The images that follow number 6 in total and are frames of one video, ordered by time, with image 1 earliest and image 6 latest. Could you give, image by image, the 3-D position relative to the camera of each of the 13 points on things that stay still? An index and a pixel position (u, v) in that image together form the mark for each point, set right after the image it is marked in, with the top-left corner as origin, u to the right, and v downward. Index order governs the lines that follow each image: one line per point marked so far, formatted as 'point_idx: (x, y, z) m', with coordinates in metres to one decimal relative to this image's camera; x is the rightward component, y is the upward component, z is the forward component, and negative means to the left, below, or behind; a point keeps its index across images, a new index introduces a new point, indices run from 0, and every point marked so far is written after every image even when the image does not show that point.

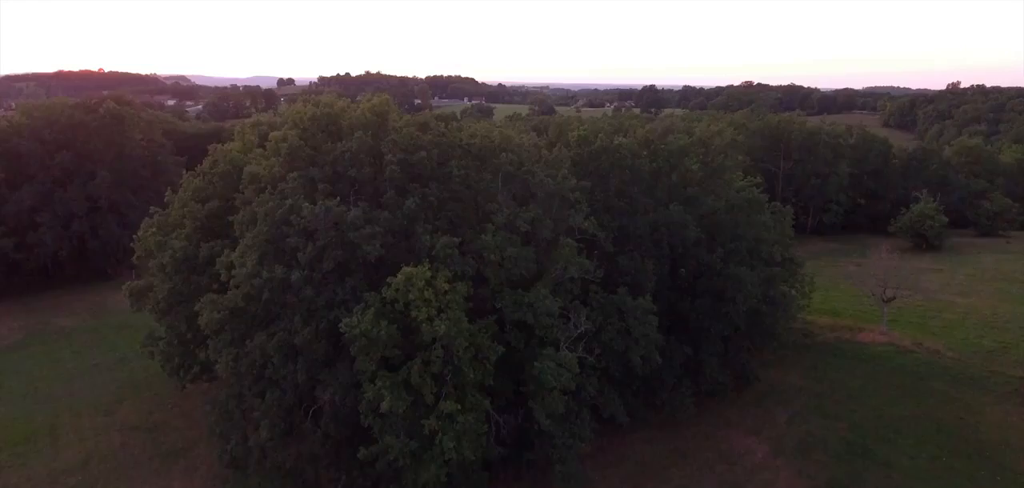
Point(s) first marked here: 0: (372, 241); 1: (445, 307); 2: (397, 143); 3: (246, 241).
0: (-3.3, +0.1, +15.8) m
1: (-1.5, -1.4, +15.3) m
2: (-3.0, +2.6, +17.5) m
3: (-6.6, 0.0, +16.7) m
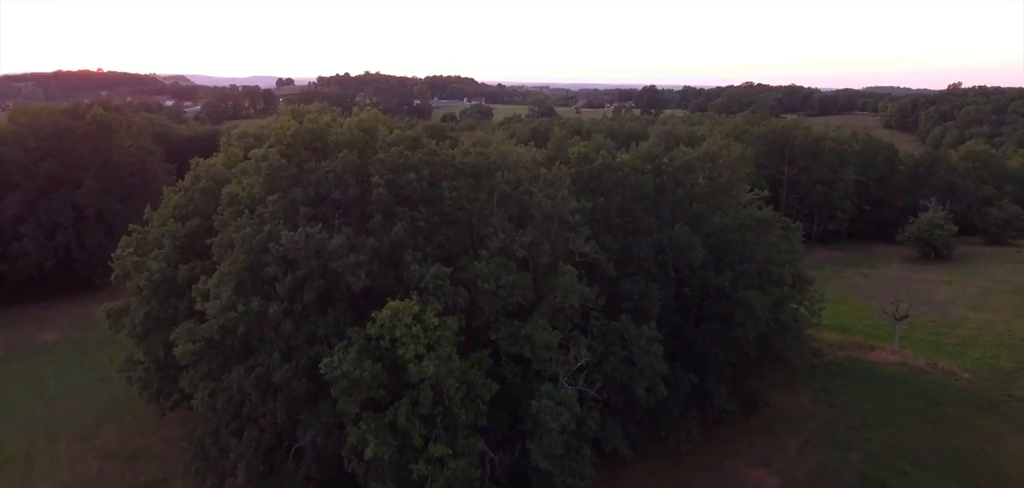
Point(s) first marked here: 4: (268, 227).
0: (-3.4, -0.6, +14.7) m
1: (-1.6, -2.1, +14.1) m
2: (-3.1, +2.0, +16.3) m
3: (-6.7, -0.6, +15.6) m
4: (-5.5, +0.4, +15.3) m
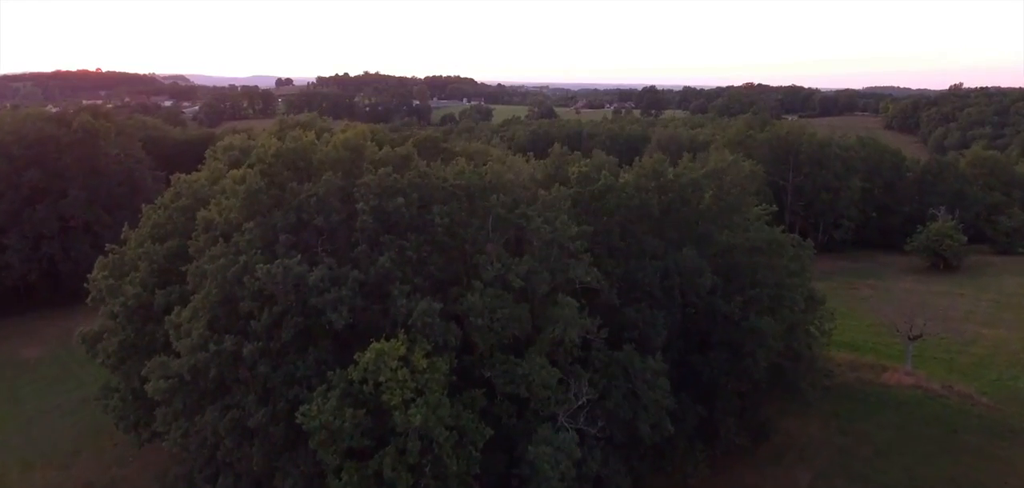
0: (-3.5, -1.3, +13.5) m
1: (-1.7, -2.8, +13.0) m
2: (-3.2, +1.3, +15.2) m
3: (-6.8, -1.3, +14.4) m
4: (-5.6, -0.3, +14.1) m
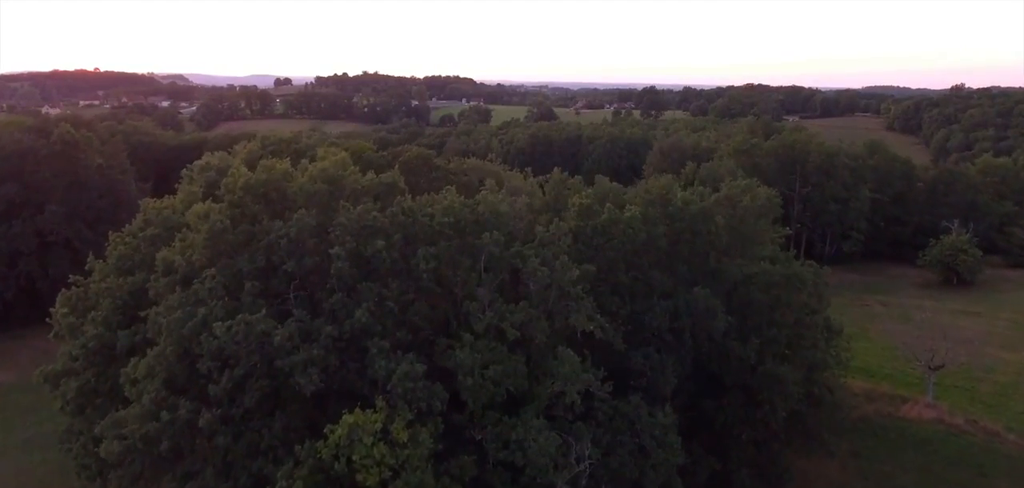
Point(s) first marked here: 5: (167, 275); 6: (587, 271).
0: (-3.6, -2.2, +11.9) m
1: (-1.8, -3.7, +11.4) m
2: (-3.3, +0.3, +13.6) m
3: (-6.9, -2.2, +12.8) m
4: (-5.7, -1.2, +12.5) m
5: (-7.5, -0.7, +14.7) m
6: (+1.8, -0.6, +16.0) m
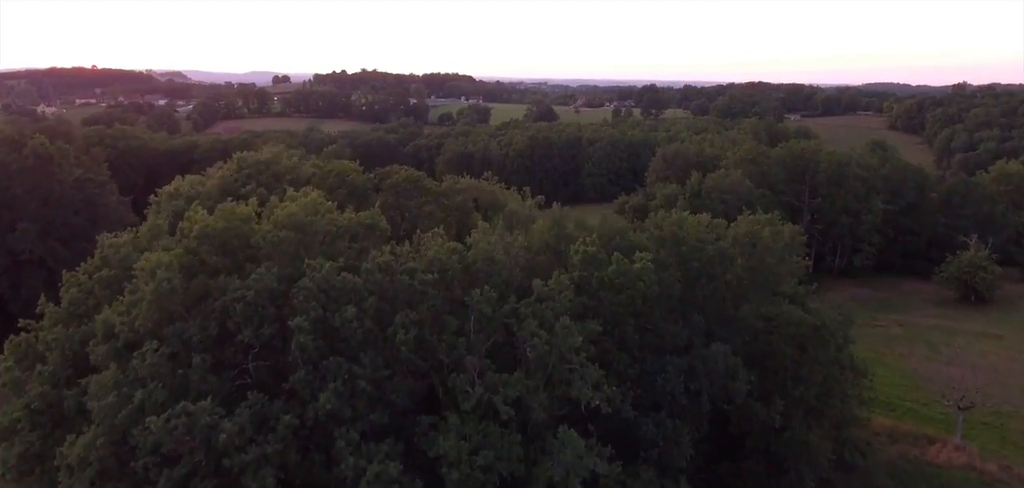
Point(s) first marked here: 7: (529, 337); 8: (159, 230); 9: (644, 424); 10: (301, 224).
0: (-3.7, -3.4, +10.0) m
1: (-2.0, -4.8, +9.5) m
2: (-3.4, -0.8, +11.6) m
3: (-7.0, -3.4, +10.9) m
4: (-5.9, -2.4, +10.6) m
5: (-7.6, -1.8, +12.8) m
6: (+1.6, -1.8, +14.1) m
7: (+0.3, -1.7, +12.6) m
8: (-10.1, +0.4, +19.1) m
9: (+2.8, -3.8, +14.2) m
10: (-4.3, +0.4, +13.7) m
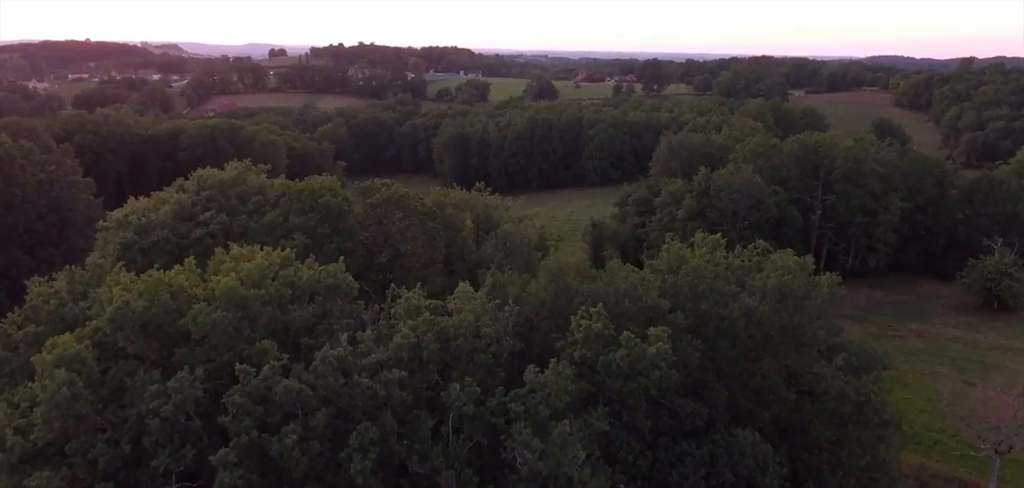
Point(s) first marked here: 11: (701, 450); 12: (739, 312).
0: (-3.9, -4.8, +7.7) m
1: (-2.2, -6.3, +7.2) m
2: (-3.6, -2.2, +9.3) m
3: (-7.2, -4.8, +8.6) m
4: (-6.1, -3.8, +8.3) m
5: (-7.8, -3.1, +10.5) m
6: (+1.4, -3.0, +11.7) m
7: (+0.1, -3.1, +10.3) m
8: (-10.3, -0.7, +16.7) m
9: (+2.6, -5.1, +11.9) m
10: (-4.5, -0.9, +11.3) m
11: (+3.5, -3.8, +12.5) m
12: (+4.6, -1.4, +13.7) m
